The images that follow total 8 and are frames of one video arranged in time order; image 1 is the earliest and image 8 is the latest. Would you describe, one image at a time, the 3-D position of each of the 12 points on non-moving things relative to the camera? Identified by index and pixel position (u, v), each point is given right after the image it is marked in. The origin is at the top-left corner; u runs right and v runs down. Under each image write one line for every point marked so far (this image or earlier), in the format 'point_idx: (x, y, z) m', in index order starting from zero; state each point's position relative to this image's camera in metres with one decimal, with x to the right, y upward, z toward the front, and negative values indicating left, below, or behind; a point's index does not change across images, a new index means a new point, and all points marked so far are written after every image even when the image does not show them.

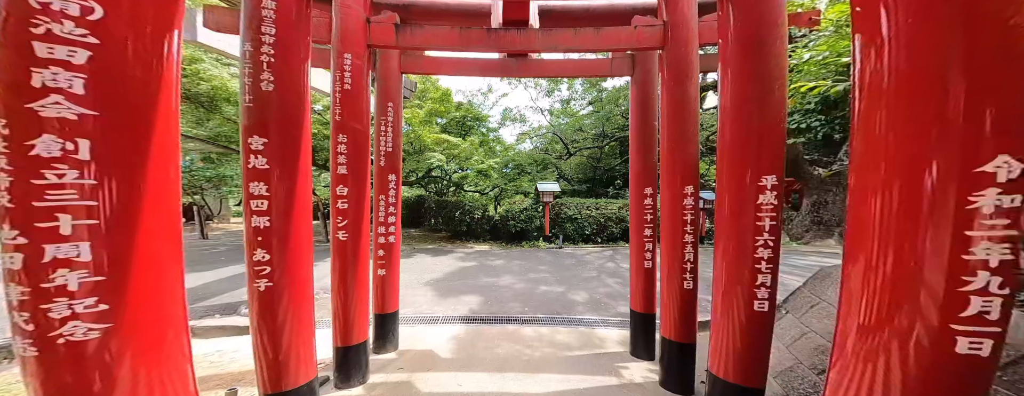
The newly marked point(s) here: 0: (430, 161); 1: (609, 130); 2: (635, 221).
0: (-2.4, +1.1, +8.4) m
1: (+4.1, +2.8, +12.5) m
2: (+1.2, -0.2, +2.9) m
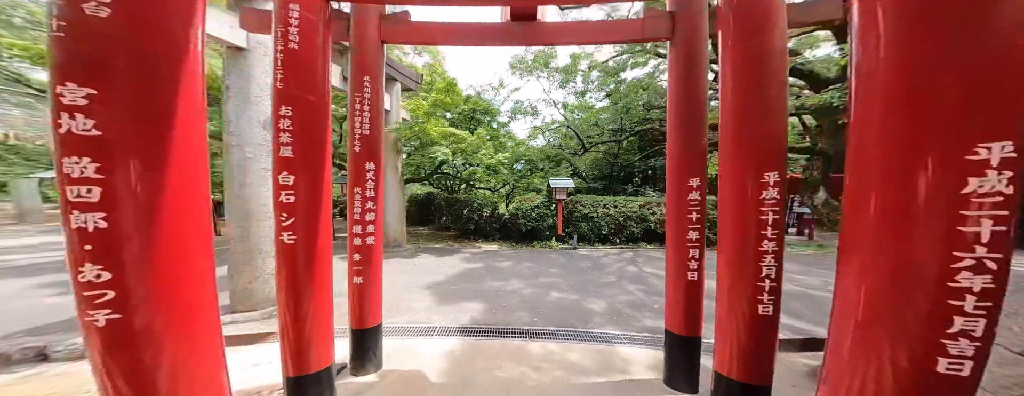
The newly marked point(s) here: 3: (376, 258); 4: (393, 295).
0: (-2.1, +1.2, +7.9) m
1: (+4.5, +2.9, +11.7) m
2: (+1.3, -0.2, +2.3) m
3: (-1.0, -0.5, +2.2) m
4: (-1.9, -1.5, +4.6) m
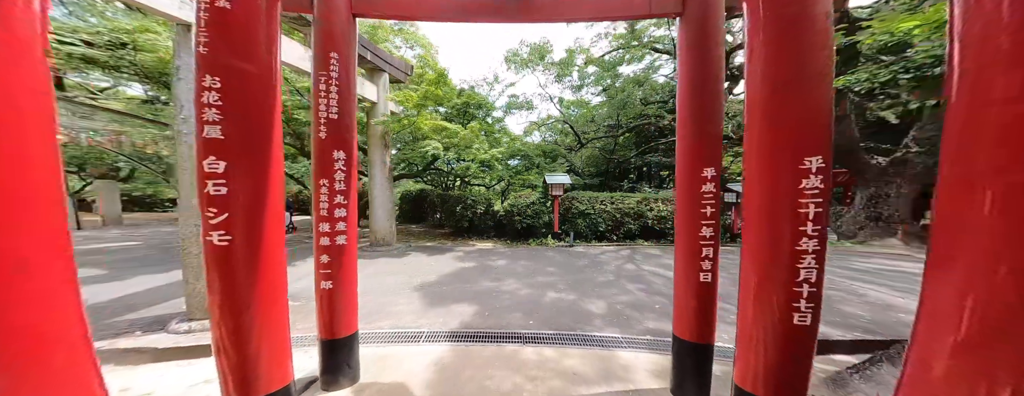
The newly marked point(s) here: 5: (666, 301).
0: (-2.2, +1.3, +7.6) m
1: (+4.3, +3.0, +11.5) m
2: (+1.2, -0.1, +2.0) m
3: (-1.1, -0.4, +2.0) m
4: (-2.0, -1.5, +4.4) m
5: (+2.3, -1.4, +4.2) m
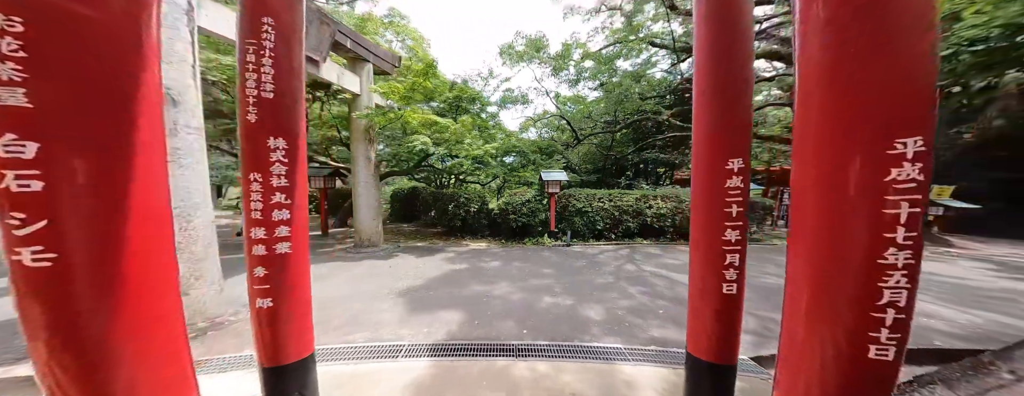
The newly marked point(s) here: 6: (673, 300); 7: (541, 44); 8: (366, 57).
0: (-2.4, +1.3, +7.2) m
1: (+4.1, +3.1, +11.2) m
2: (+1.1, -0.1, +1.7) m
3: (-1.2, -0.4, +1.6) m
4: (-2.1, -1.5, +4.0) m
5: (+2.1, -1.4, +3.9) m
6: (+2.2, -1.4, +4.0) m
7: (+1.1, +6.0, +11.4) m
8: (-3.2, +3.0, +6.4) m
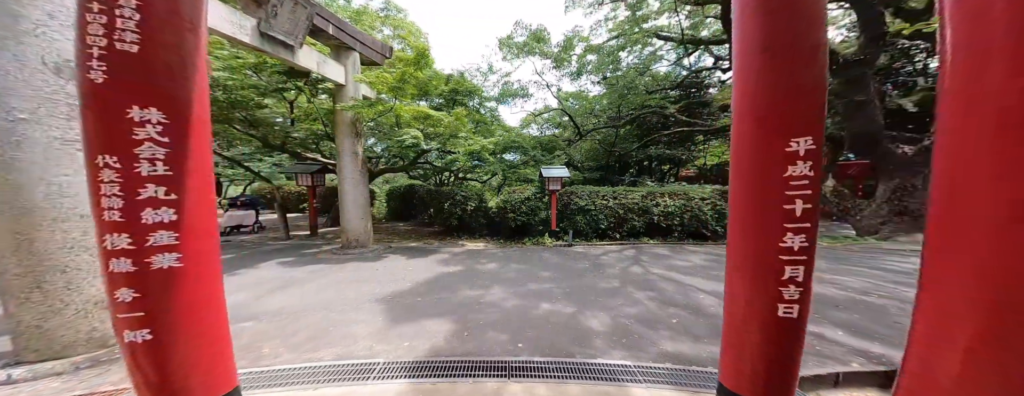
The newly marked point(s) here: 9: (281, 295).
0: (-2.4, +1.4, +6.8) m
1: (+4.1, +3.2, +10.7) m
2: (+1.0, -0.1, +1.2) m
3: (-1.3, -0.4, +1.2) m
4: (-2.2, -1.4, +3.6) m
5: (+2.1, -1.3, +3.5) m
6: (+2.1, -1.3, +3.6) m
7: (+1.1, +6.0, +10.9) m
8: (-3.3, +3.1, +6.0) m
9: (-3.2, -1.4, +4.1) m
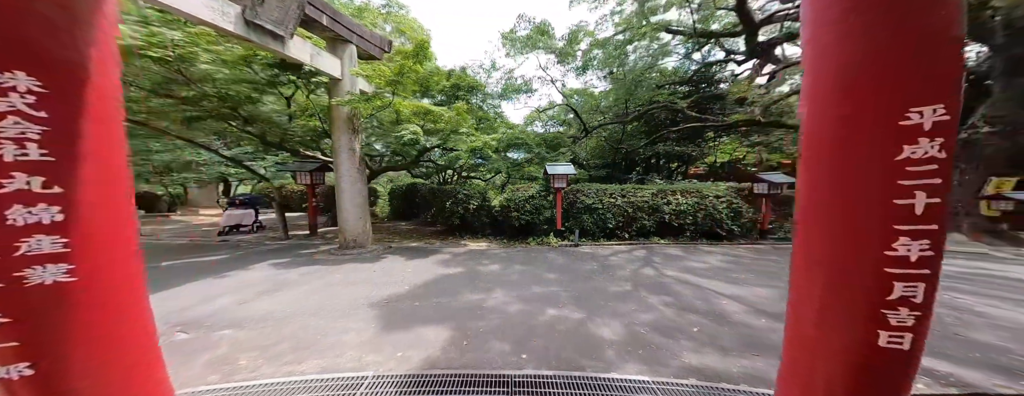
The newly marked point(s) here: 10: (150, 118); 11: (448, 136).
0: (-2.4, +1.4, +6.5) m
1: (+4.2, +3.3, +10.3) m
2: (+1.0, 0.0, +0.9) m
3: (-1.3, -0.4, +0.9) m
4: (-2.1, -1.4, +3.4) m
5: (+2.1, -1.3, +3.1) m
6: (+2.2, -1.3, +3.2) m
7: (+1.2, +6.1, +10.6) m
8: (-3.2, +3.1, +5.7) m
9: (-3.2, -1.4, +3.9) m
10: (-9.1, +2.0, +7.5) m
11: (-1.6, +1.6, +7.4) m
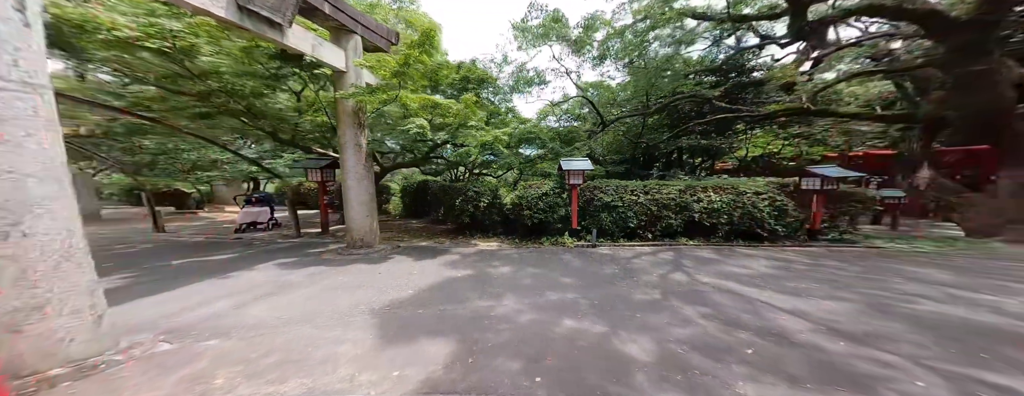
0: (-2.1, +1.5, +6.2) m
1: (+4.7, +3.4, +9.7) m
2: (+1.0, 0.0, +0.5) m
3: (-1.3, -0.3, +0.6) m
4: (-2.0, -1.4, +3.1) m
5: (+2.2, -1.3, +2.7) m
6: (+2.3, -1.2, +2.7) m
7: (+1.7, +6.2, +10.1) m
8: (-3.0, +3.1, +5.4) m
9: (-3.1, -1.3, +3.7) m
10: (-8.8, +2.1, +7.5) m
11: (-1.3, +1.6, +7.0) m
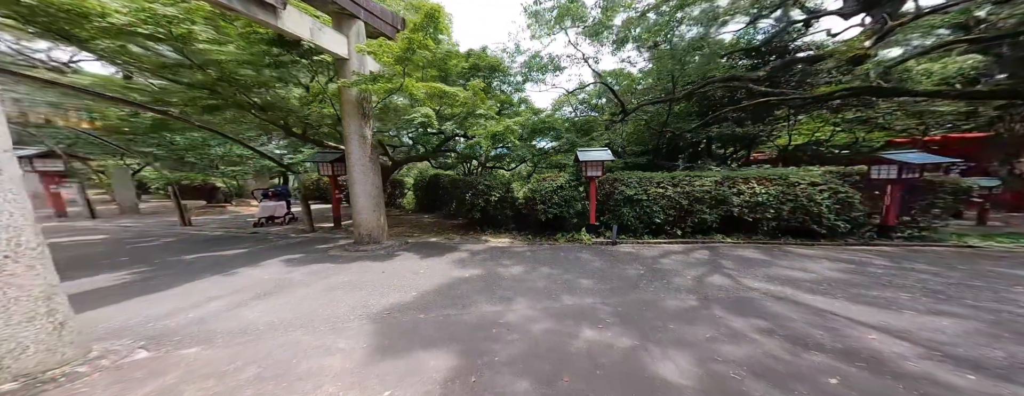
0: (-1.8, +1.6, +5.9) m
1: (+5.1, +3.6, +8.9) m
2: (+0.9, 0.0, 0.0) m
3: (-1.3, -0.3, +0.2) m
4: (-1.9, -1.3, +2.8) m
5: (+2.3, -1.2, +2.1) m
6: (+2.4, -1.2, +2.2) m
7: (+2.1, +6.4, +9.4) m
8: (-2.7, +3.3, +5.1) m
9: (-2.9, -1.3, +3.4) m
10: (-8.4, +2.2, +7.5) m
11: (-1.0, +1.8, +6.6) m
